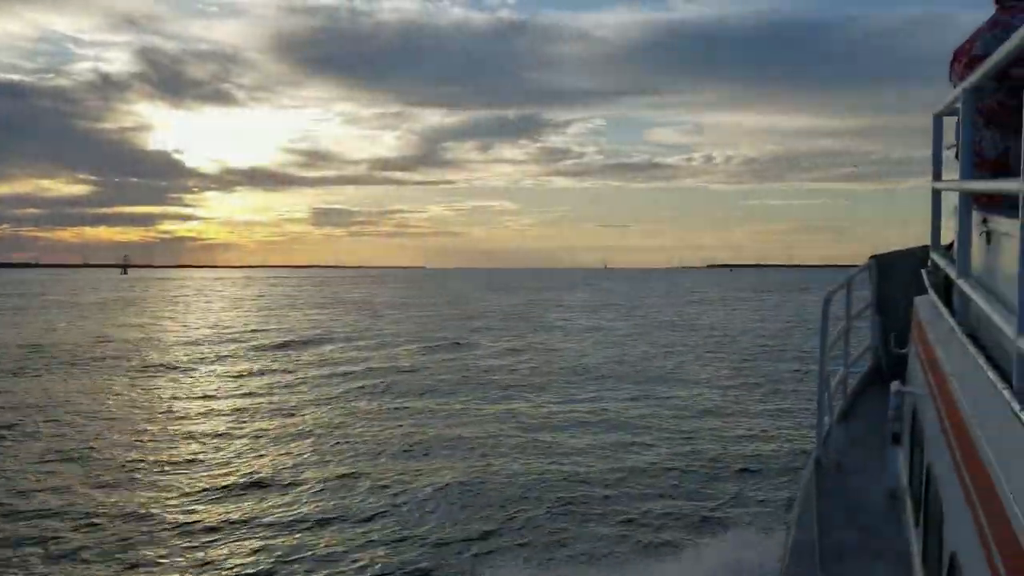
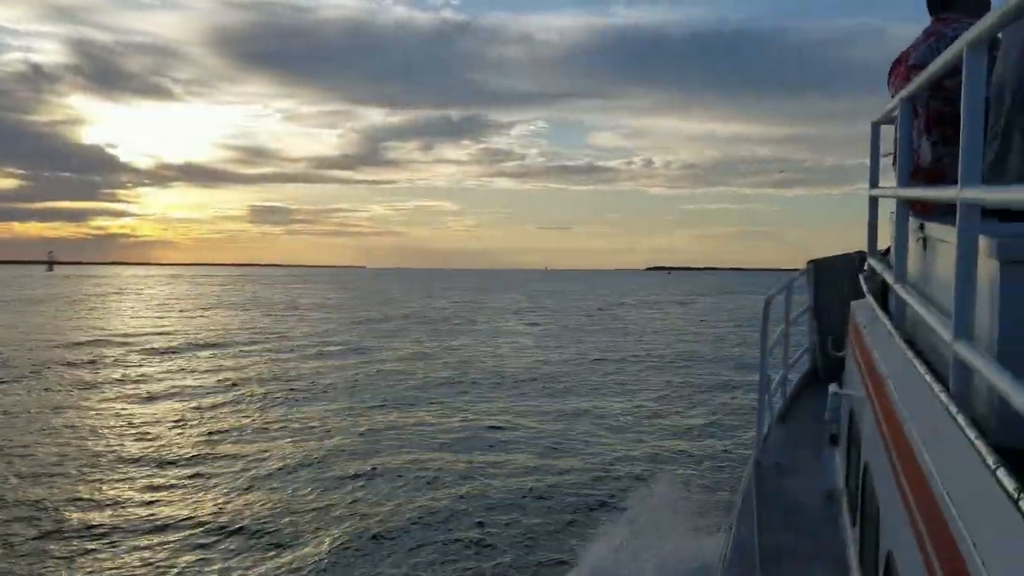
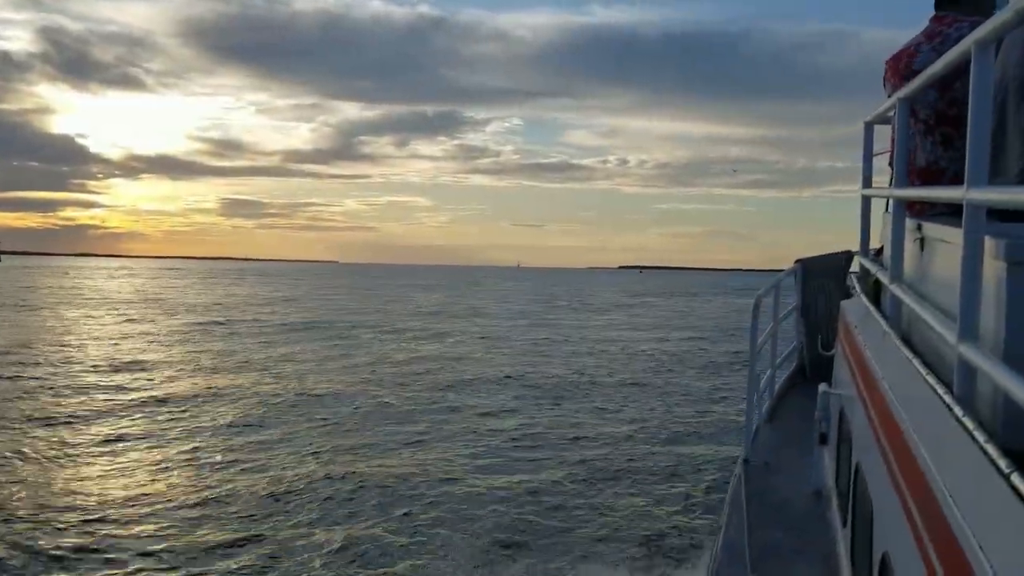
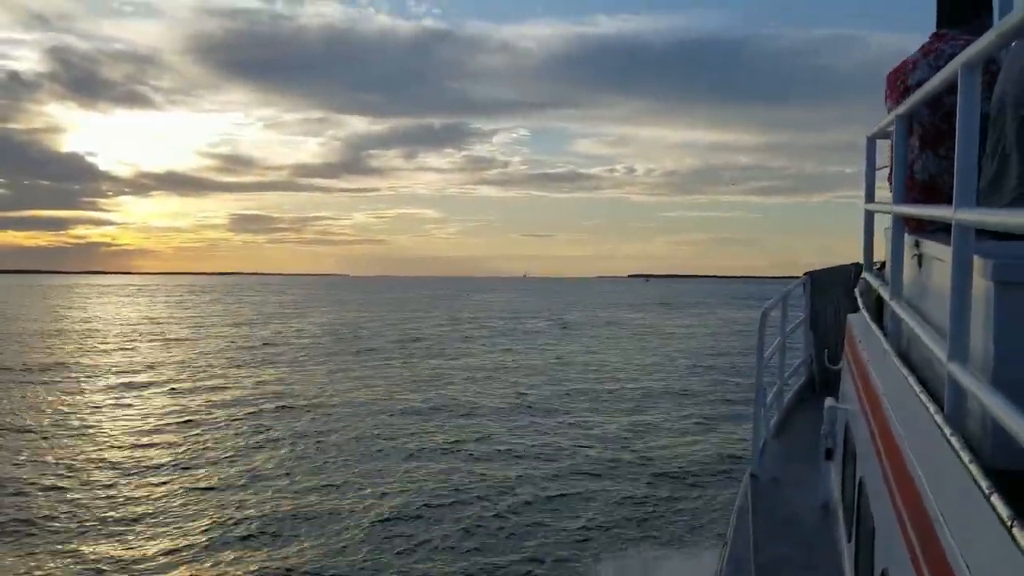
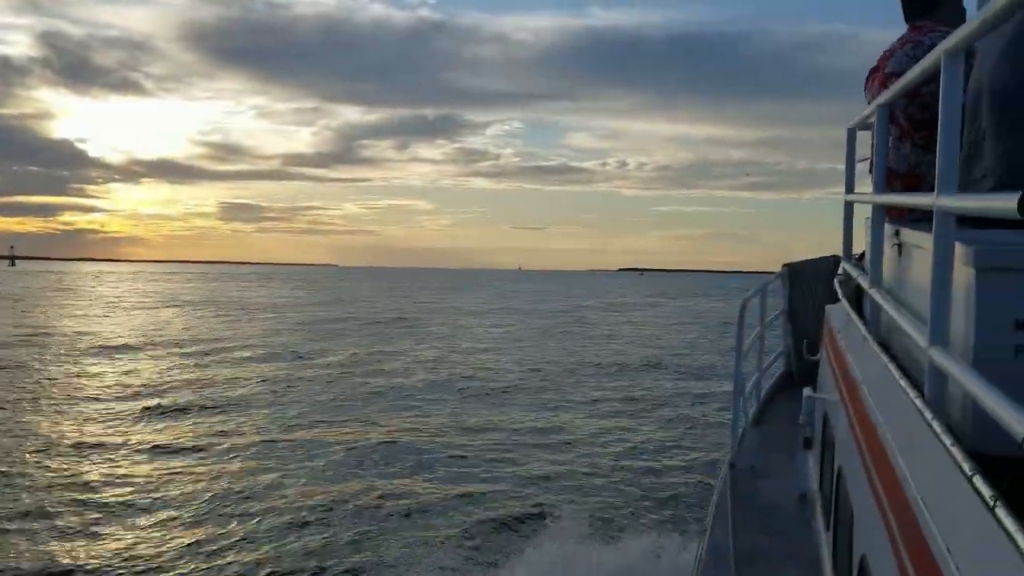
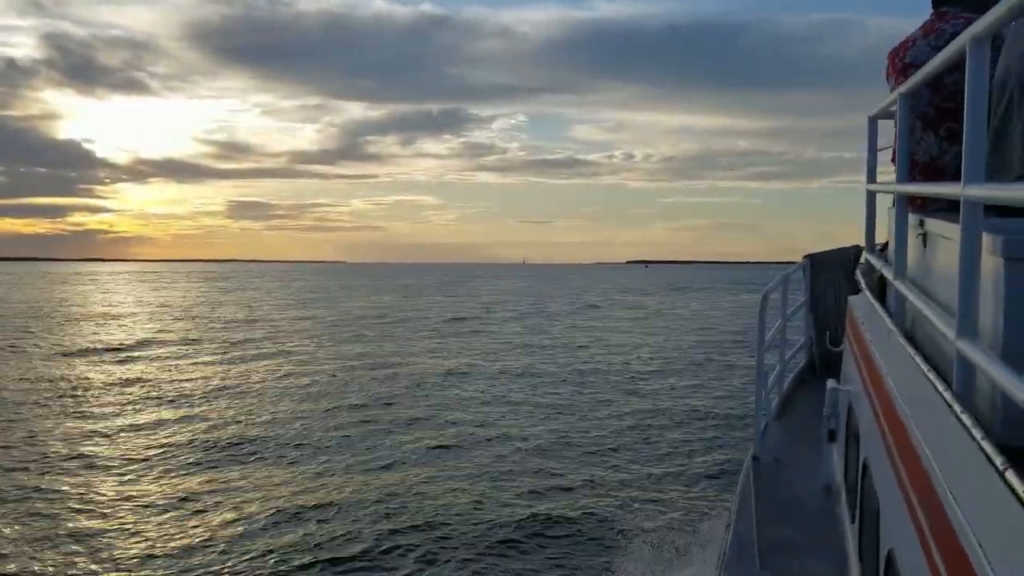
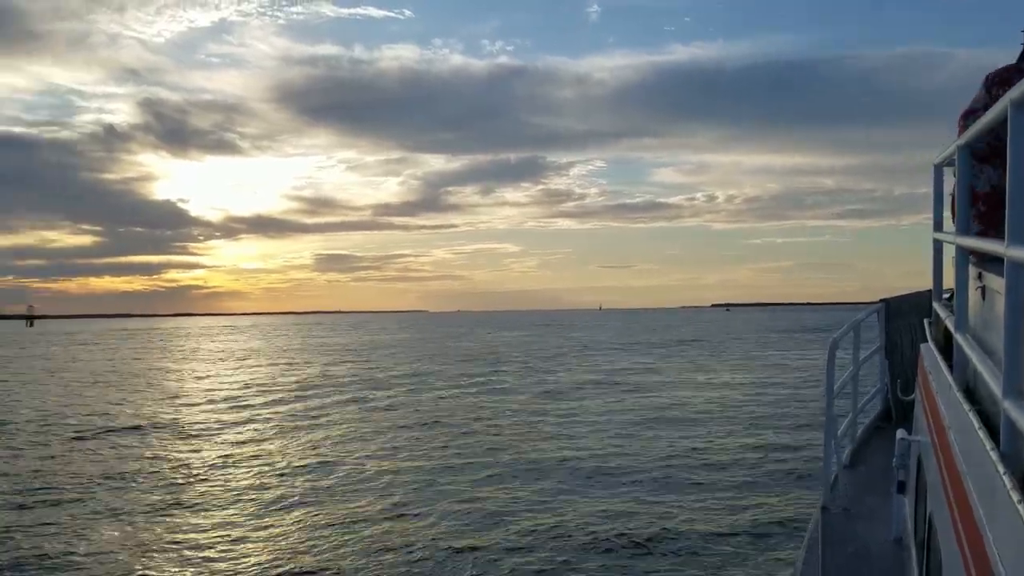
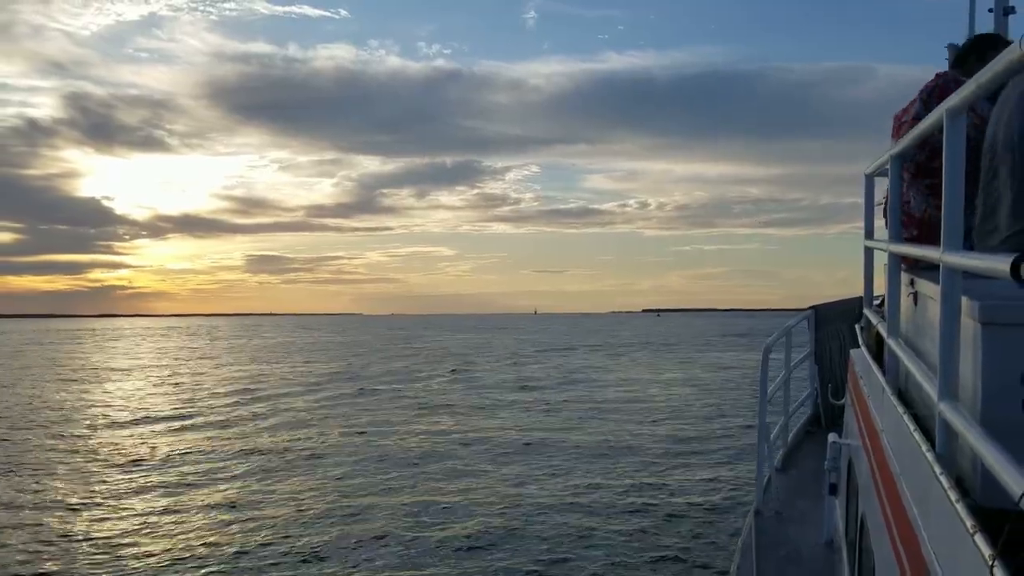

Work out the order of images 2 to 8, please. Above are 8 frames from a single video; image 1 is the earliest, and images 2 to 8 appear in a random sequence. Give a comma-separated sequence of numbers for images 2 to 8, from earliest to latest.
2, 5, 3, 6, 4, 8, 7
